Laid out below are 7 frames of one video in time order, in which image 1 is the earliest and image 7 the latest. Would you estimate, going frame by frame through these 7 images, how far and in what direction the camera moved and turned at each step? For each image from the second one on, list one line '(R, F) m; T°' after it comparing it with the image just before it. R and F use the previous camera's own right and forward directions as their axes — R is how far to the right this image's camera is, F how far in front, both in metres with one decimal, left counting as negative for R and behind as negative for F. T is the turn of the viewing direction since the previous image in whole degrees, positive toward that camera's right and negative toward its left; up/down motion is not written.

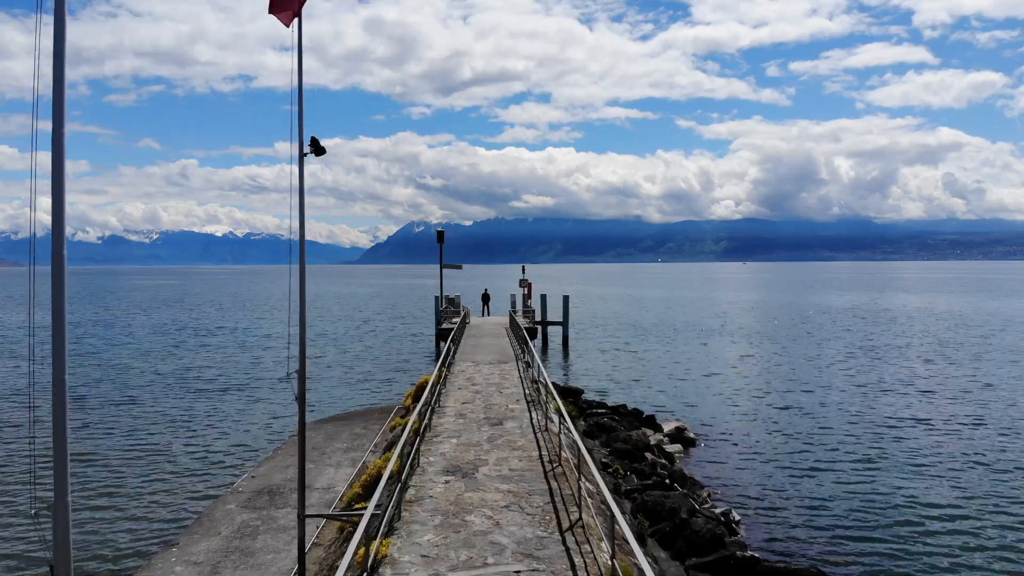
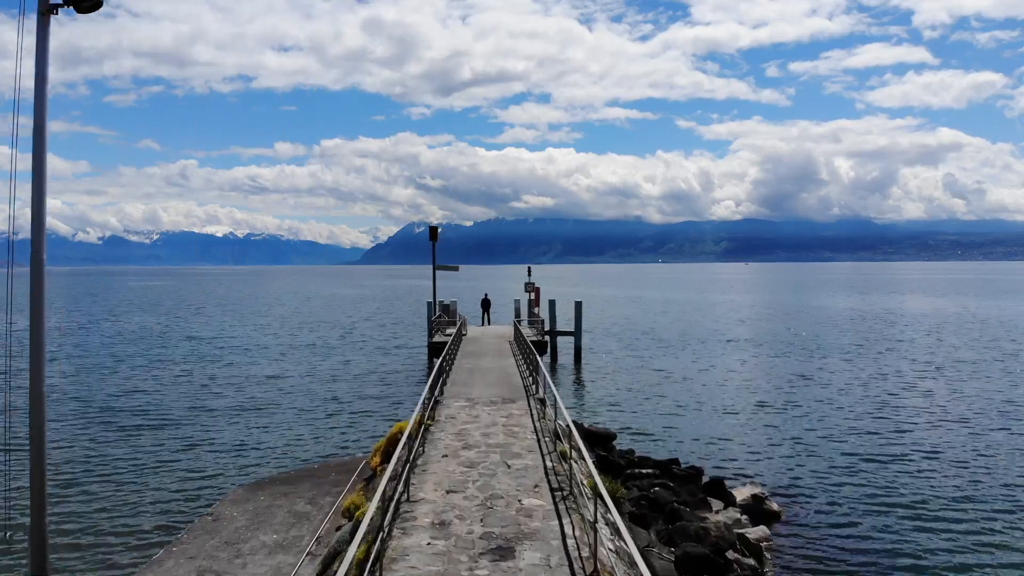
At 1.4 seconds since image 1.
(-0.2, +5.4) m; 0°
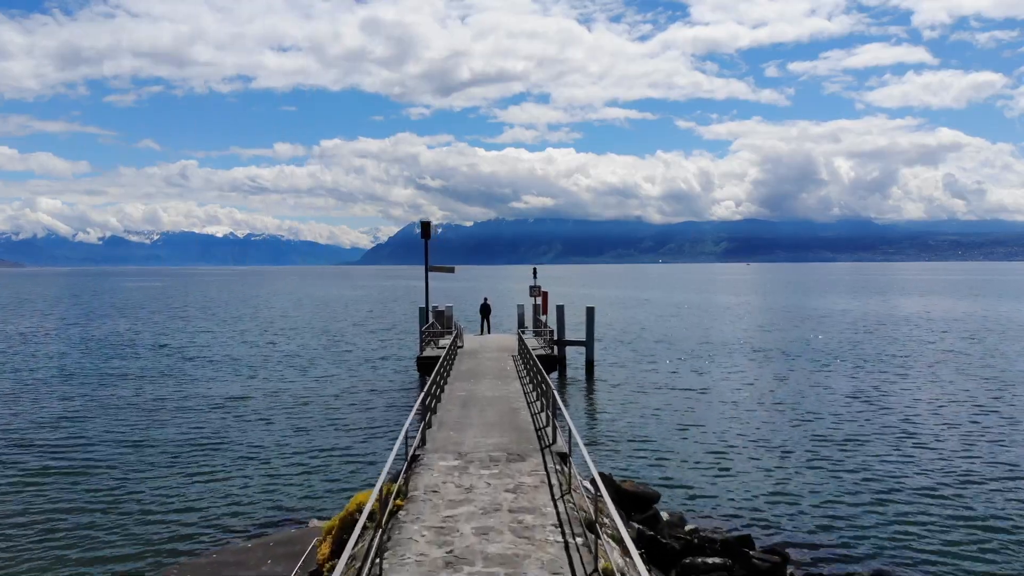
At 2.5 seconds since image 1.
(-0.1, +4.1) m; 0°
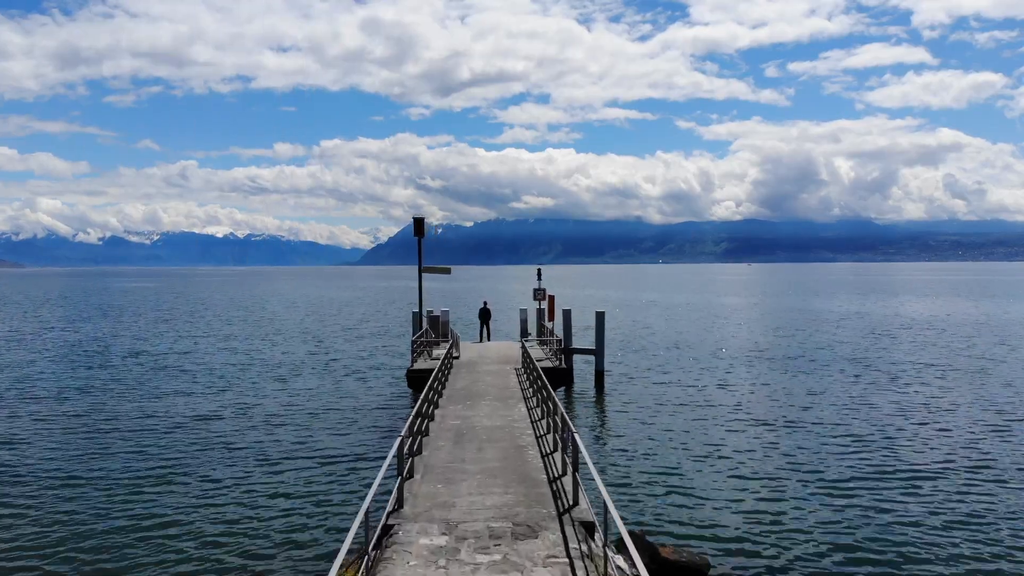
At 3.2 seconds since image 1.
(-0.1, +2.8) m; 0°
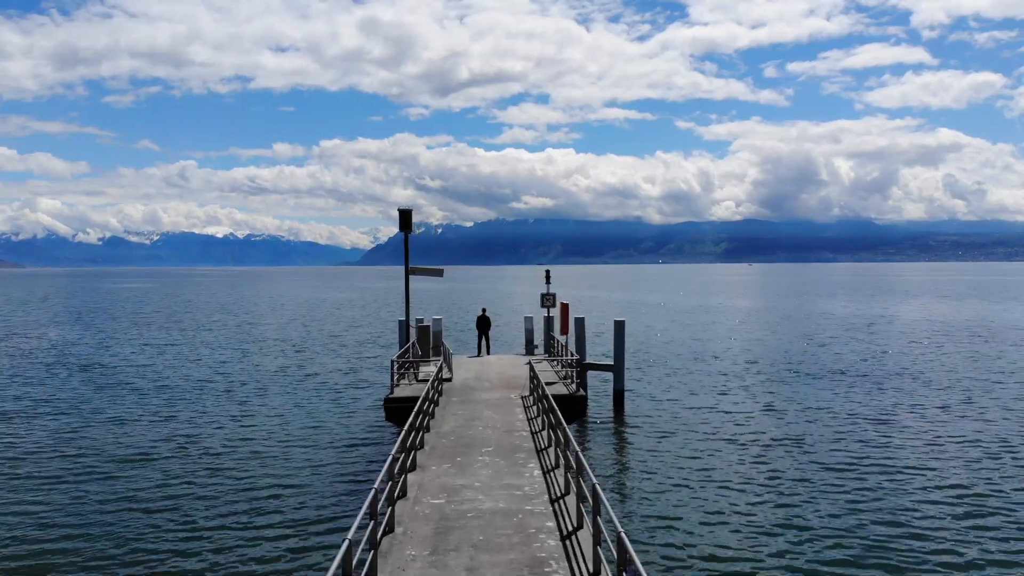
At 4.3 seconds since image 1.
(-0.2, +4.4) m; 0°
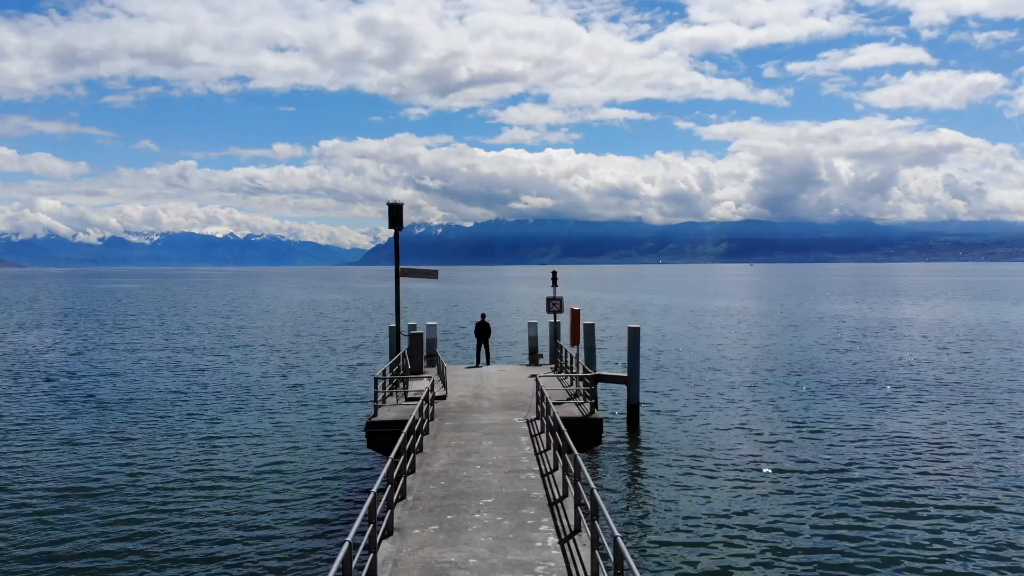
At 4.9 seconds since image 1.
(-0.1, +2.5) m; 0°
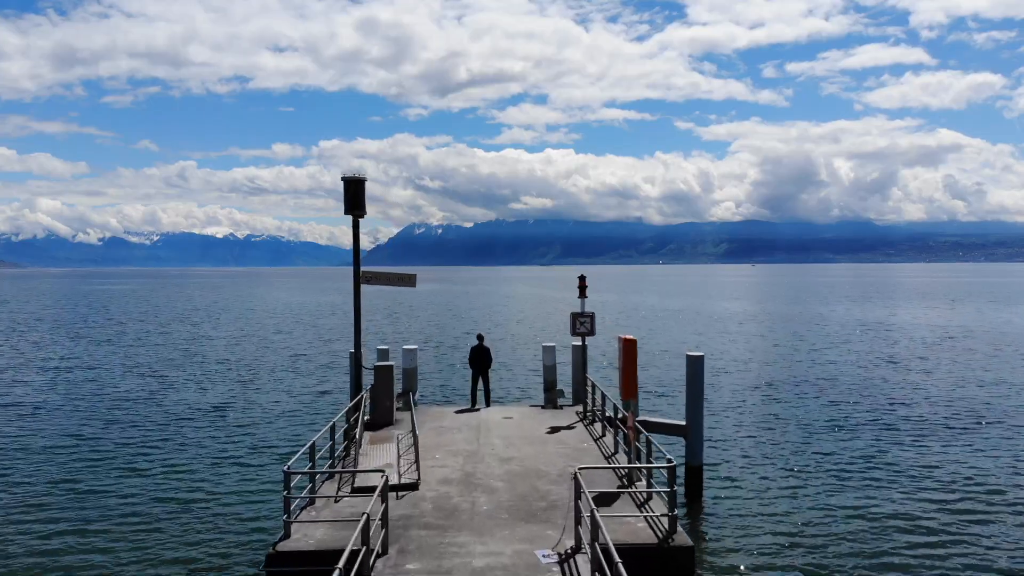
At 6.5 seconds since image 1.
(-0.1, +3.9) m; 0°
